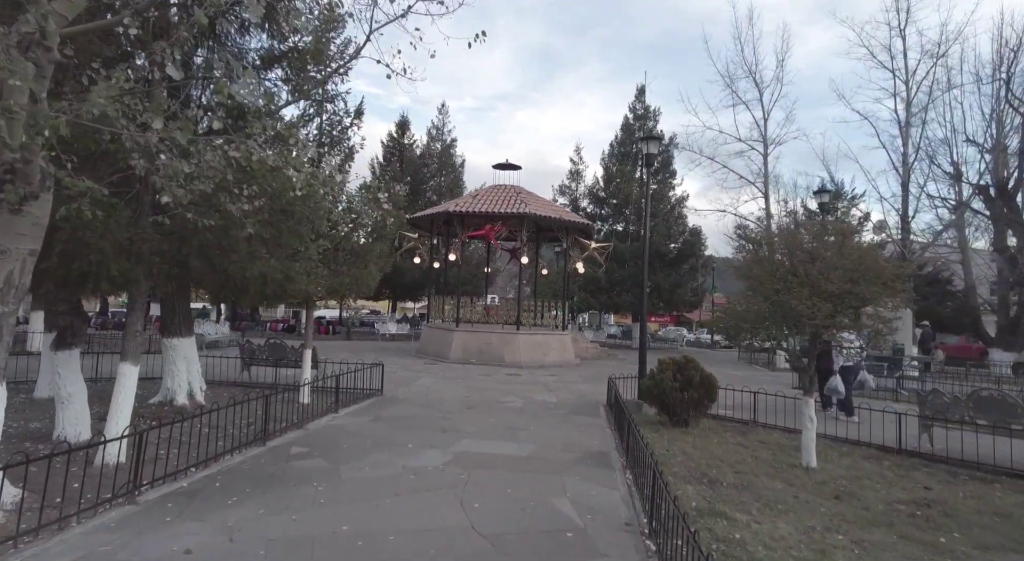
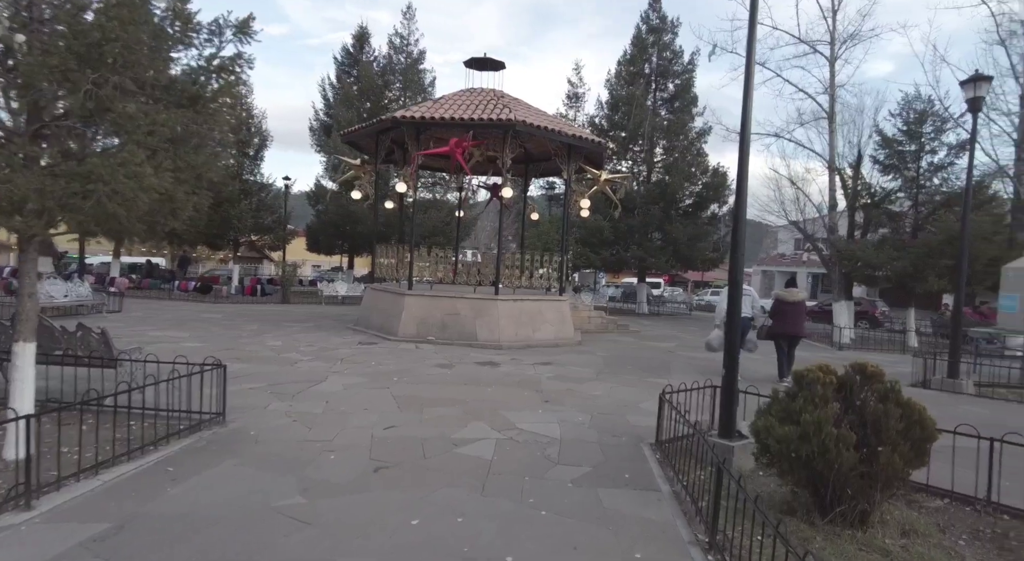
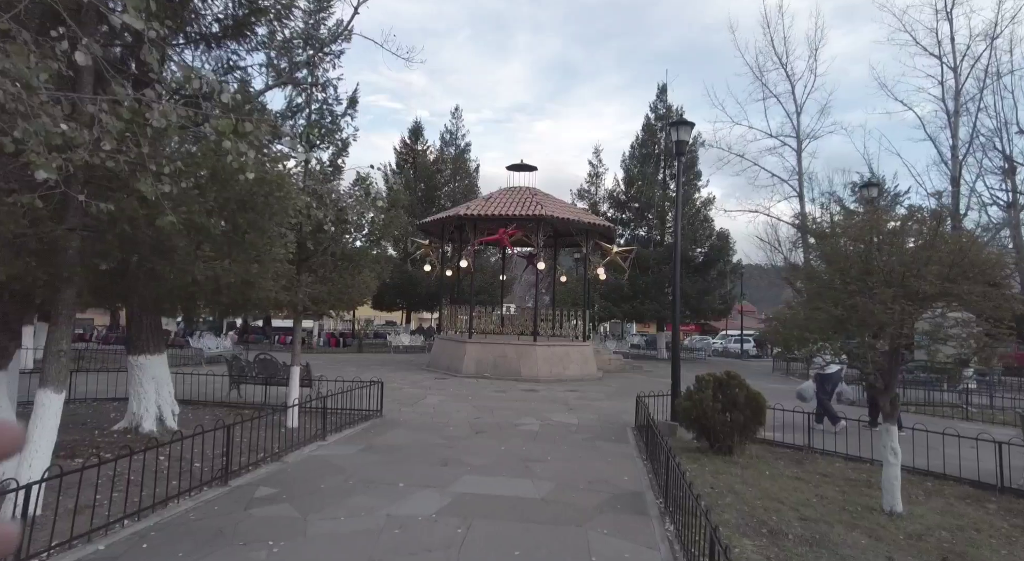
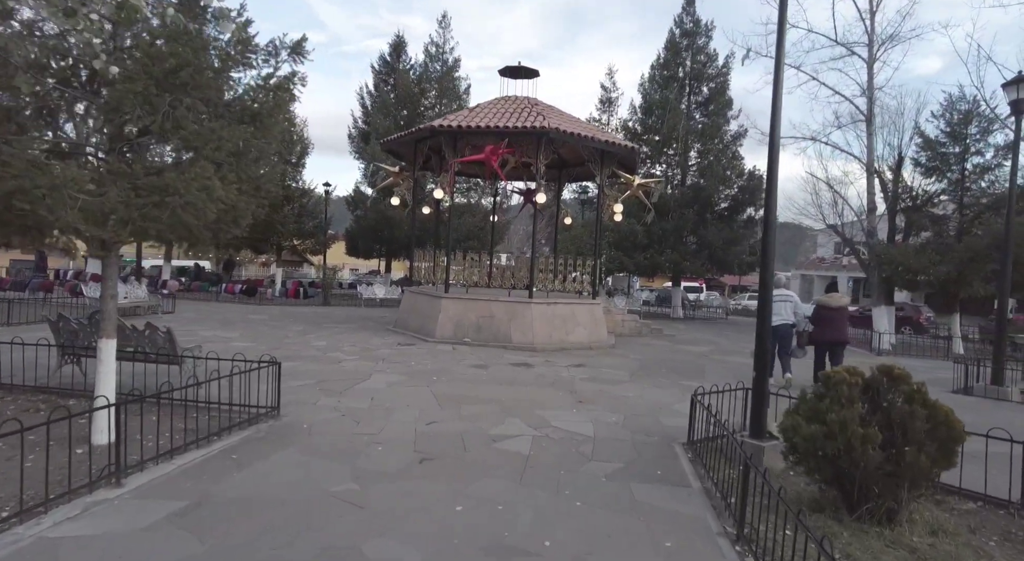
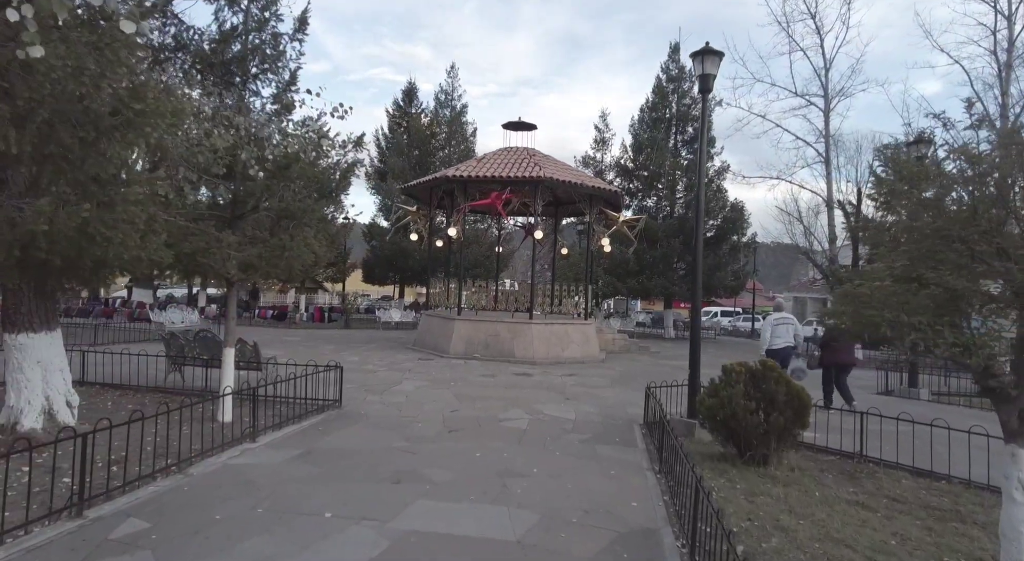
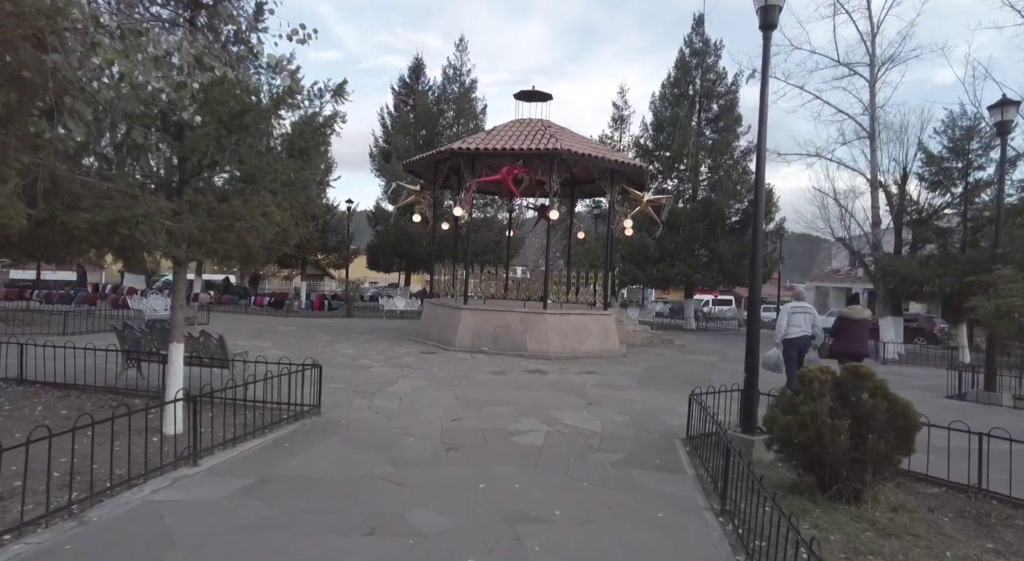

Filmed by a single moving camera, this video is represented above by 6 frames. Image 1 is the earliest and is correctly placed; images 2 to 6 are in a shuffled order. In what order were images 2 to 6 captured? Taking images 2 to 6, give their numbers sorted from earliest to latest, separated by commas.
3, 5, 6, 4, 2
